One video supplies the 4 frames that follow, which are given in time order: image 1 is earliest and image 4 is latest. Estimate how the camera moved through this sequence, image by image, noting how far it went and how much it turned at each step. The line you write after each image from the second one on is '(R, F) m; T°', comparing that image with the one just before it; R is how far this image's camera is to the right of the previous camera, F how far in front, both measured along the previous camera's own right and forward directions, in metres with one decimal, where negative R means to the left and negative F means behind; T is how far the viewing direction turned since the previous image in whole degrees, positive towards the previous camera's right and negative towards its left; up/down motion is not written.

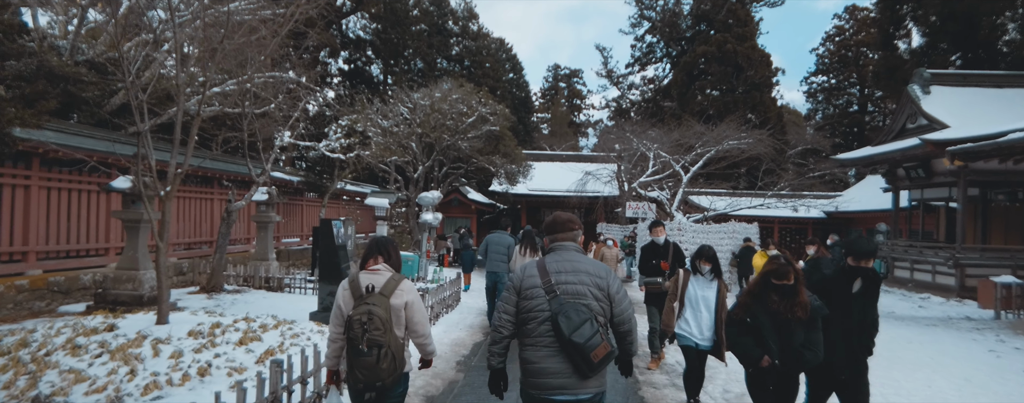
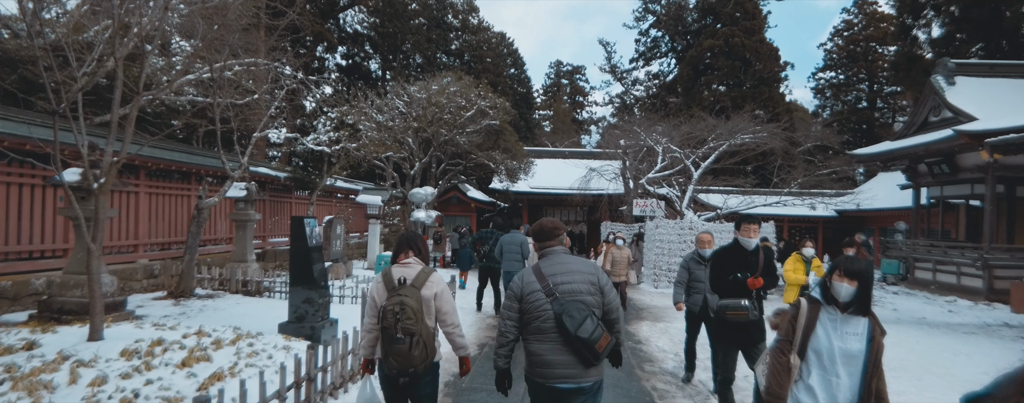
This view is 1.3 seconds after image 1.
(+0.1, +0.8) m; 0°
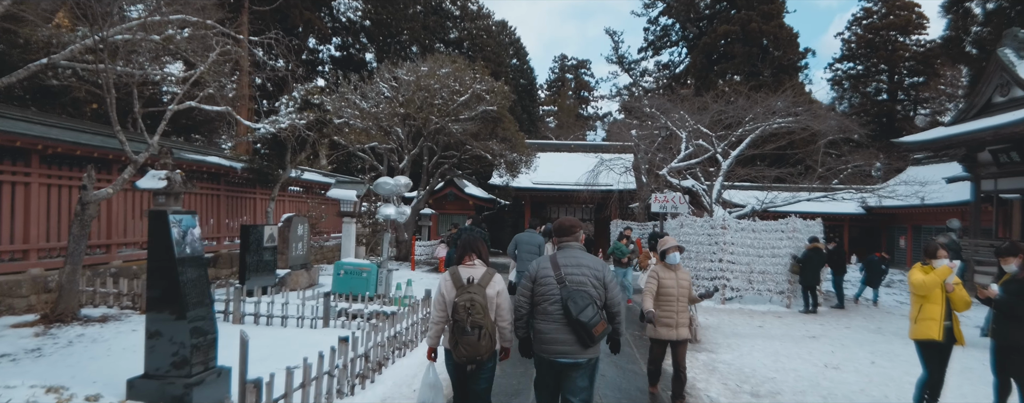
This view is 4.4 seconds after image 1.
(+0.1, +2.1) m; 0°
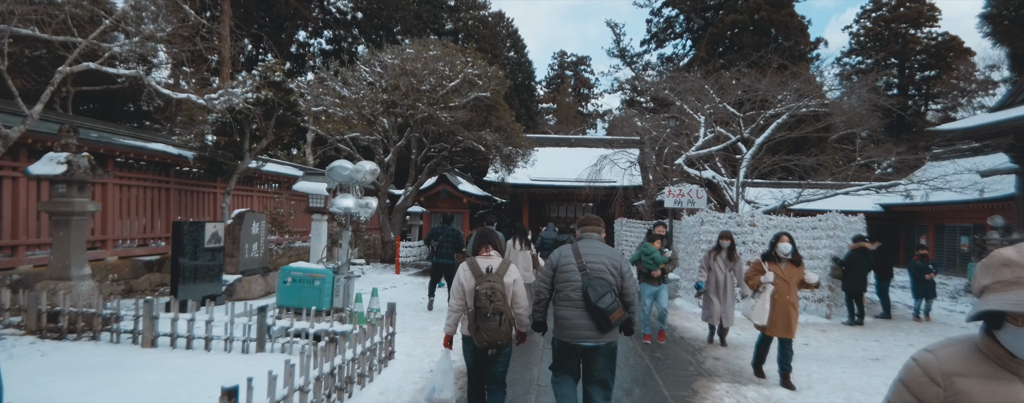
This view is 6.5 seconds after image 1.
(+0.1, +1.5) m; 0°
